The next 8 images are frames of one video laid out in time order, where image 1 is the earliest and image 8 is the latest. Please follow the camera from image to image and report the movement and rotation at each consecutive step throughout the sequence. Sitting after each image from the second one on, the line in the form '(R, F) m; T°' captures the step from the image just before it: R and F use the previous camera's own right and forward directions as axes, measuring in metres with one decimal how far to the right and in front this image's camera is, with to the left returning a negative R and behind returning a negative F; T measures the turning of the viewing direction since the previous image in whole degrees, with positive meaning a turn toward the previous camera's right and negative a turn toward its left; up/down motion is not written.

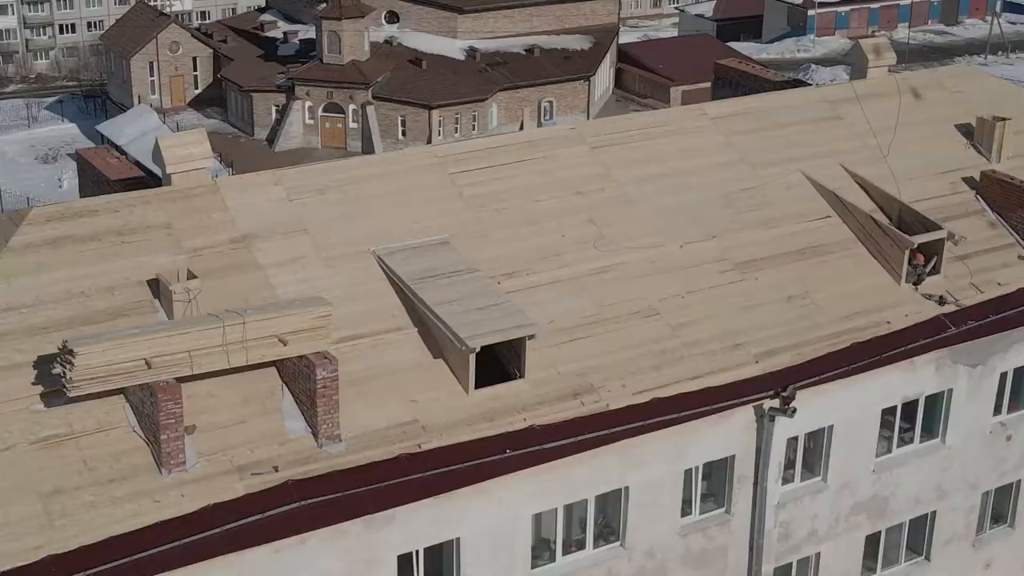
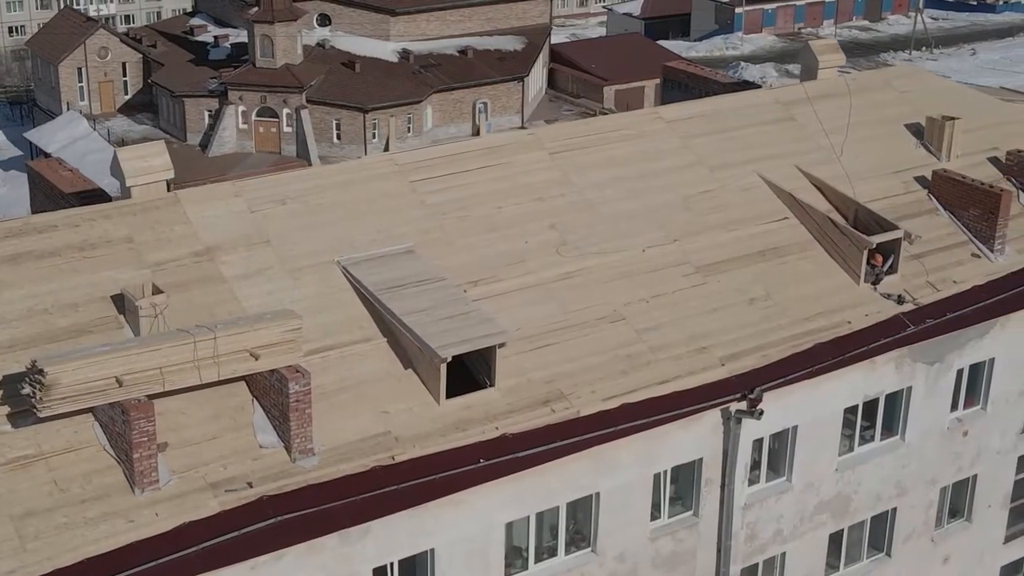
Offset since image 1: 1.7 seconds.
(-0.2, 0.0) m; +2°
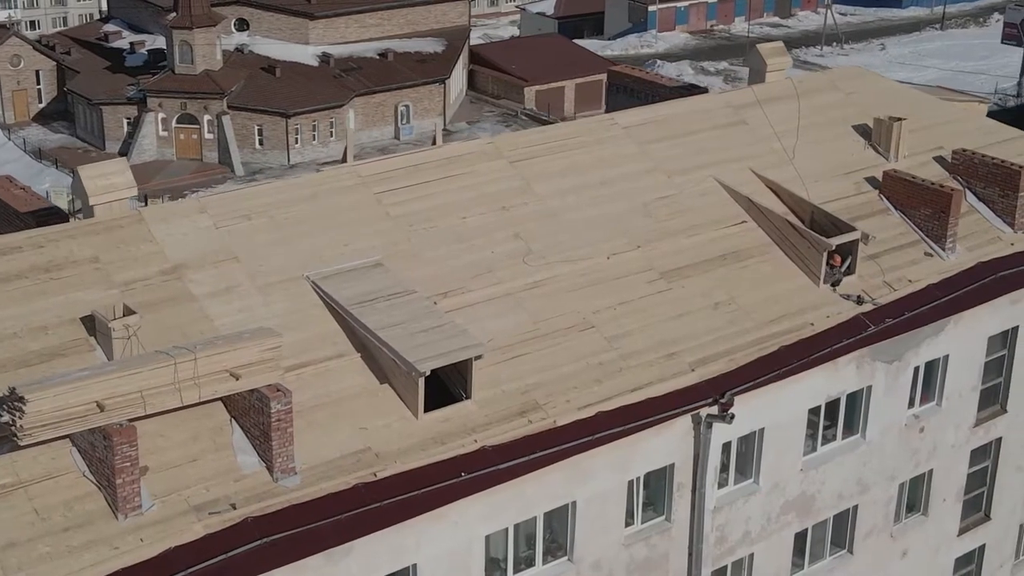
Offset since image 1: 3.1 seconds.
(-0.4, 0.0) m; +3°
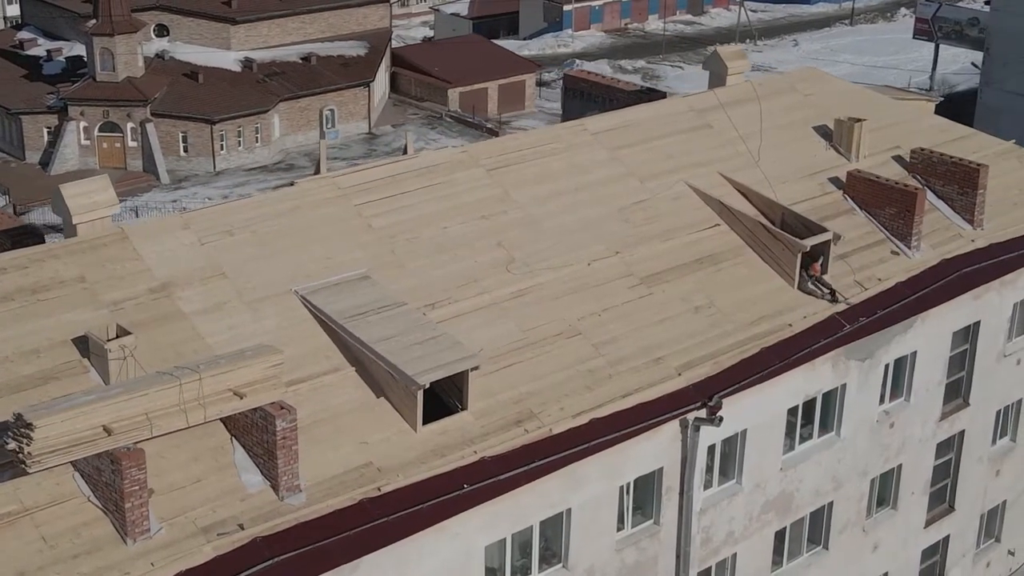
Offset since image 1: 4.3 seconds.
(-0.6, 0.0) m; +3°
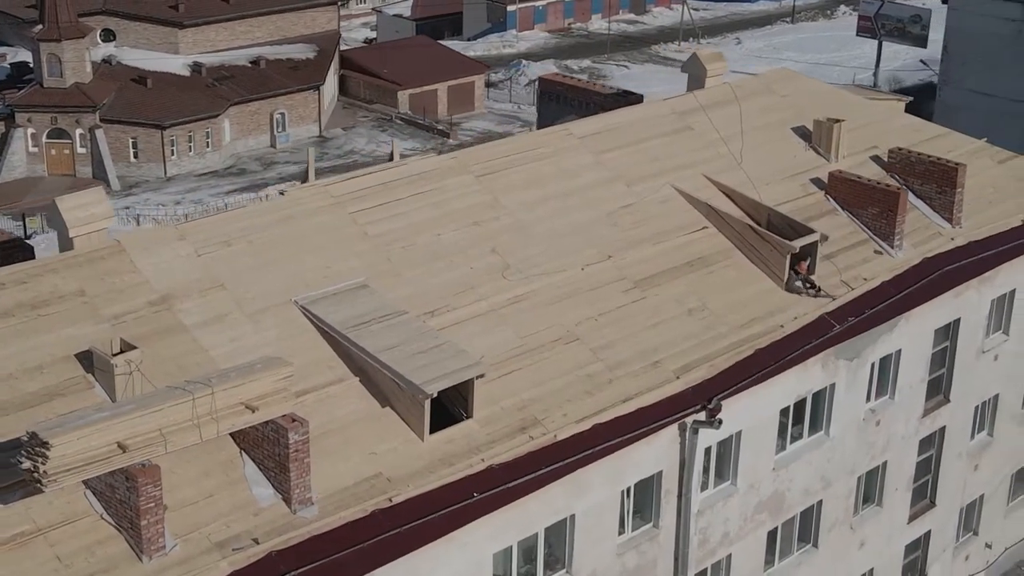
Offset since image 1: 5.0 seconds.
(-0.4, 0.0) m; +2°
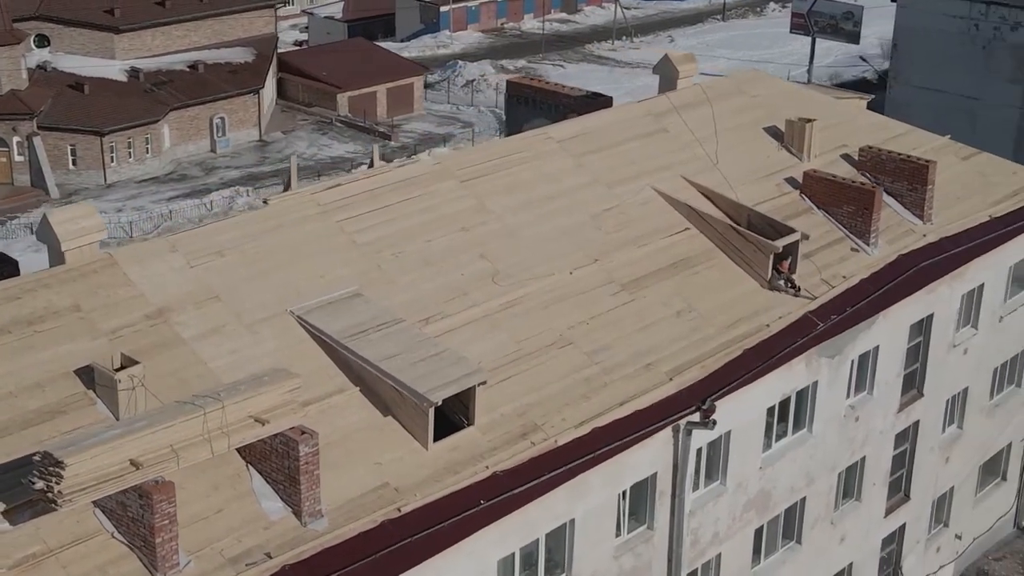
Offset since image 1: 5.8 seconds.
(-0.5, 0.0) m; +2°
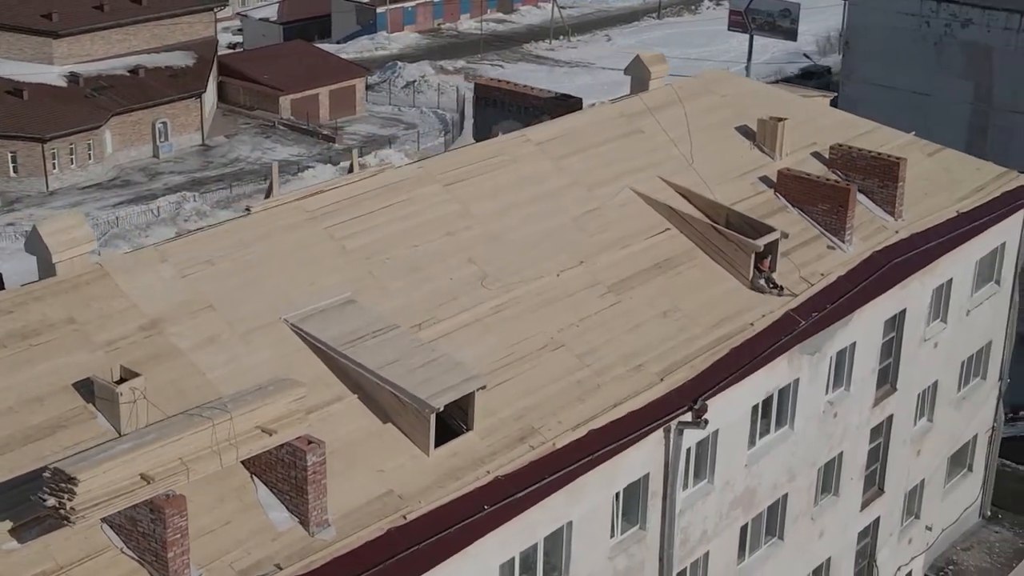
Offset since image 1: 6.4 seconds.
(-0.4, 0.0) m; +2°
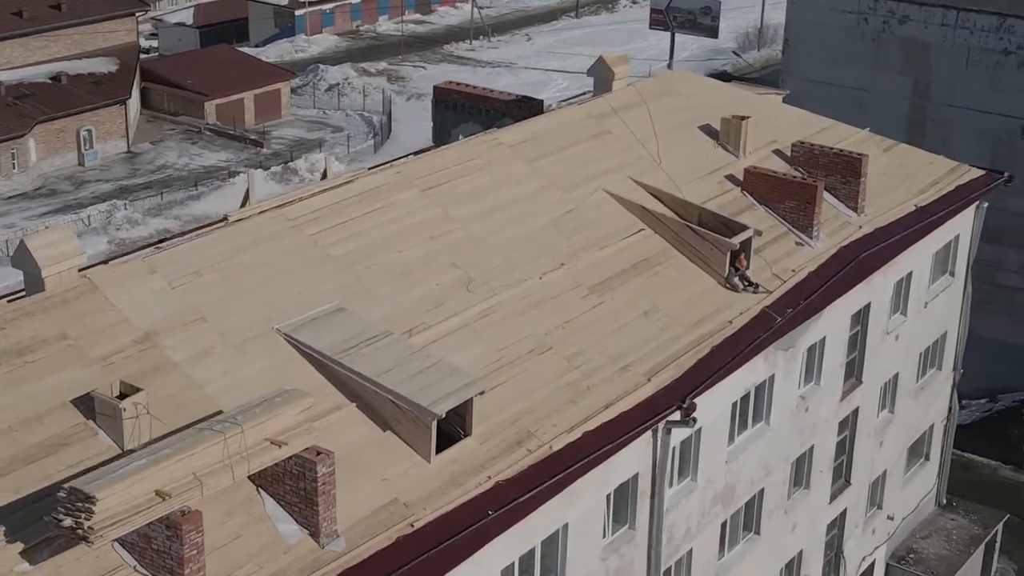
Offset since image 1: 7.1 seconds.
(-0.6, 0.0) m; +3°
